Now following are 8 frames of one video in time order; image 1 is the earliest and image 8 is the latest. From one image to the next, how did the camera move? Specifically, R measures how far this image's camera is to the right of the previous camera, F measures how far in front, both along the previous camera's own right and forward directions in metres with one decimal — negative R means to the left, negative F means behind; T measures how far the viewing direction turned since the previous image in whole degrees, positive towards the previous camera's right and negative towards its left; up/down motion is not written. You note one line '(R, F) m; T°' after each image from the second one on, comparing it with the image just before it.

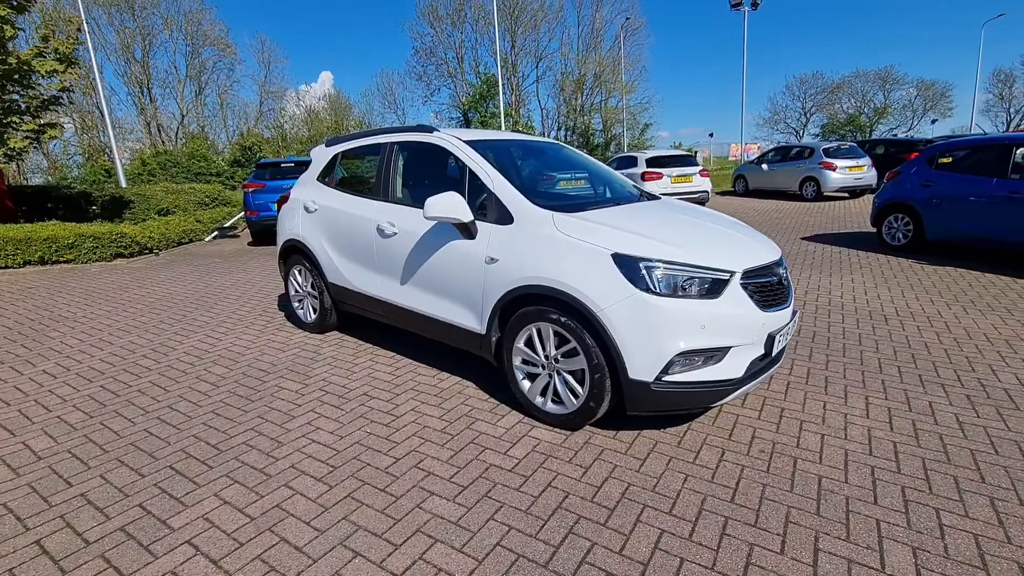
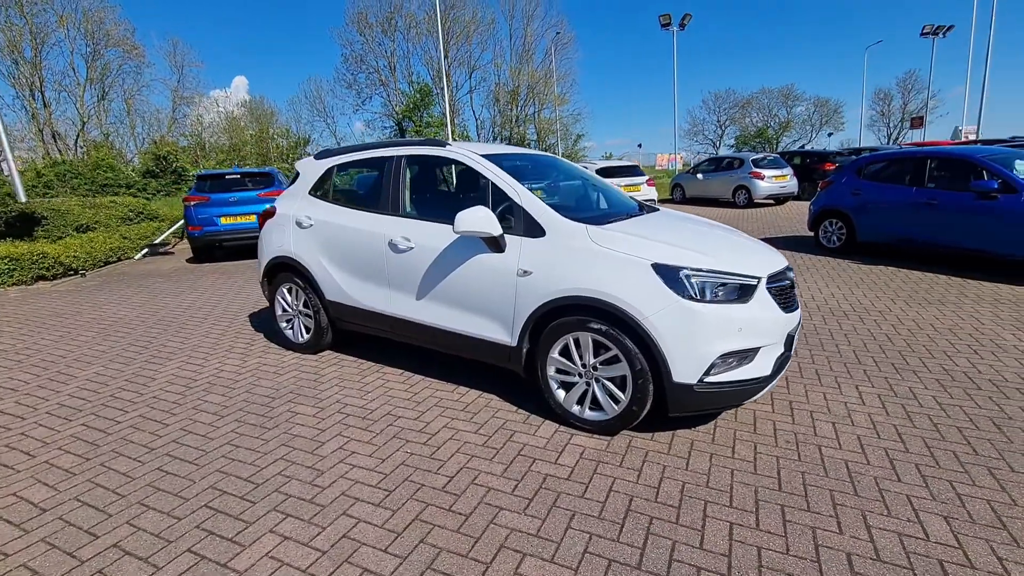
(-0.7, 0.0) m; +8°
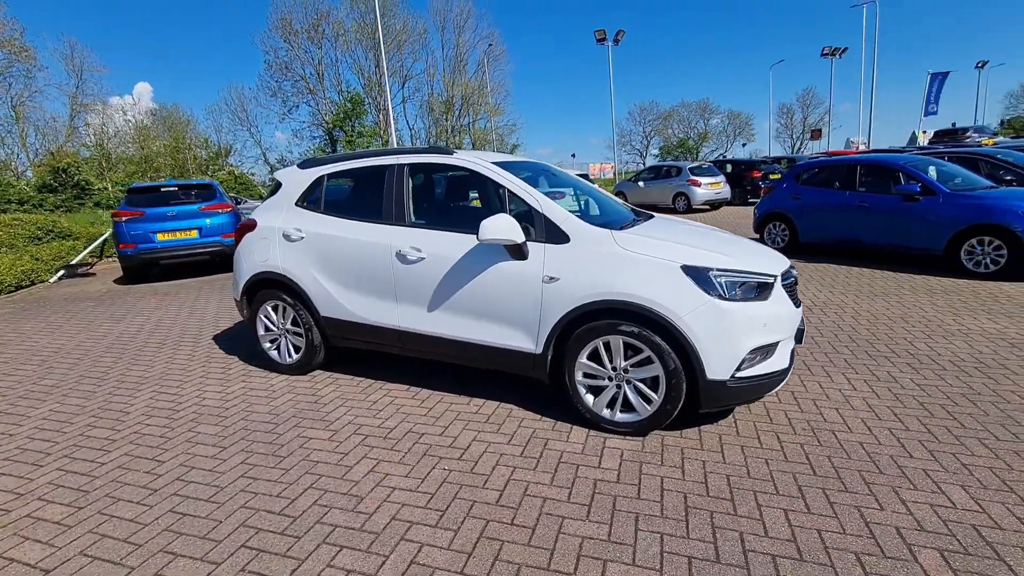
(-0.6, +0.1) m; +7°
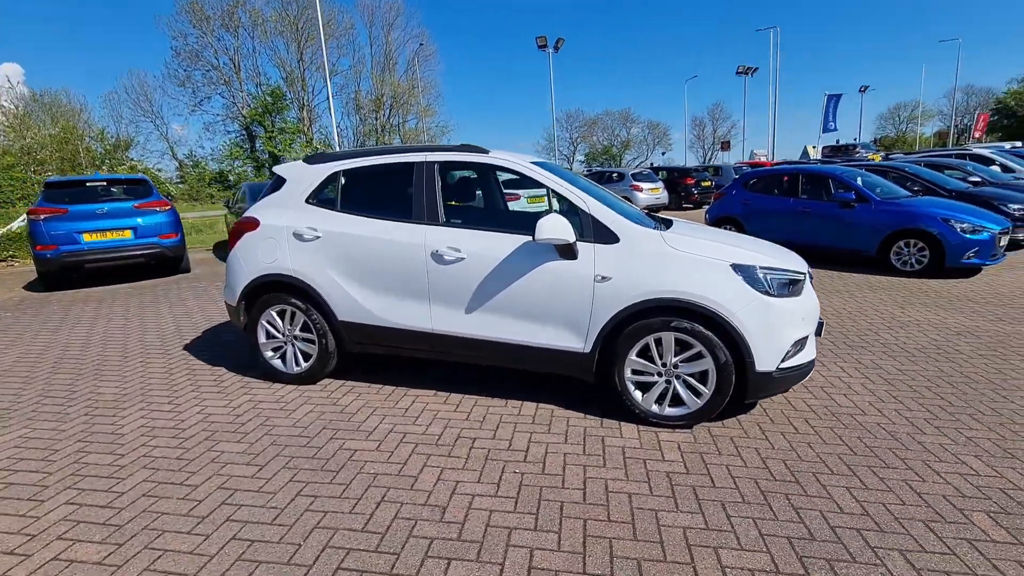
(-0.8, +0.1) m; +9°
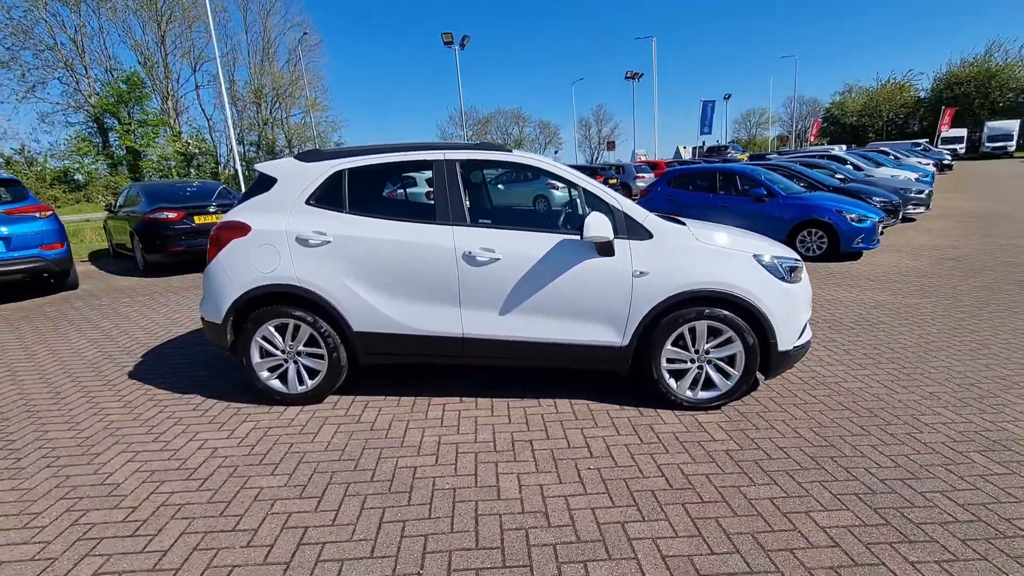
(-1.0, +0.1) m; +12°
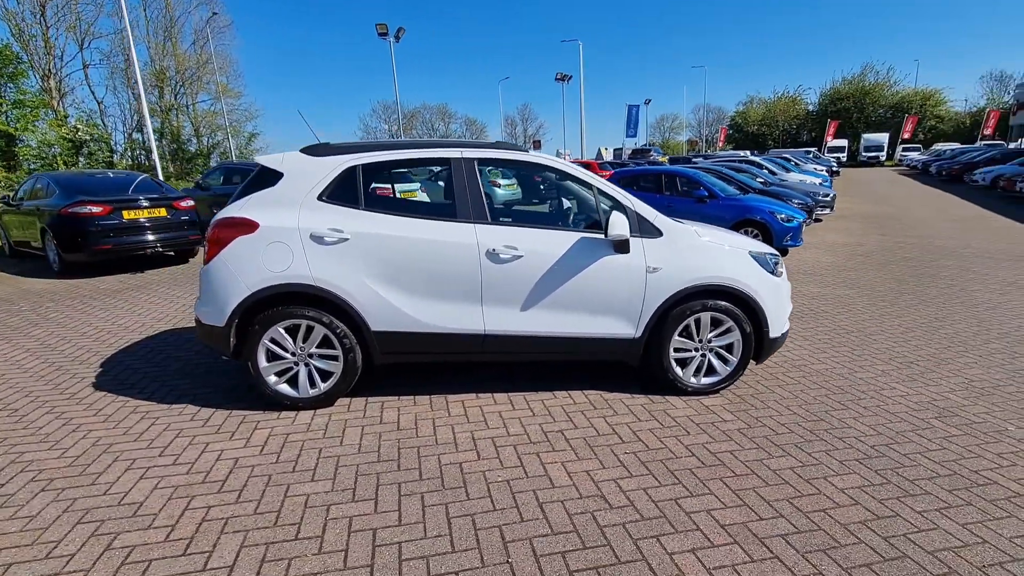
(-0.7, 0.0) m; +9°
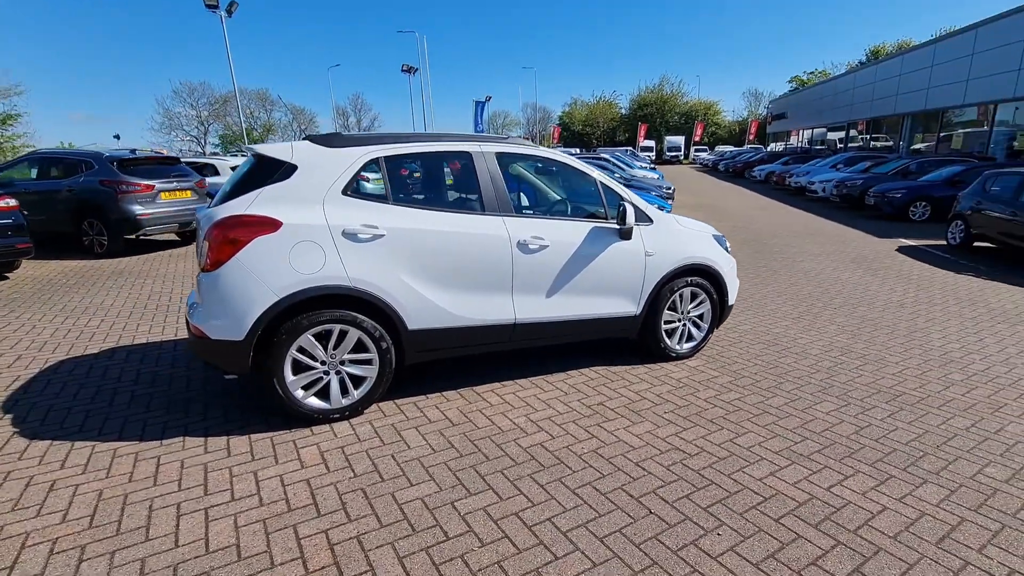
(-1.4, +0.1) m; +18°
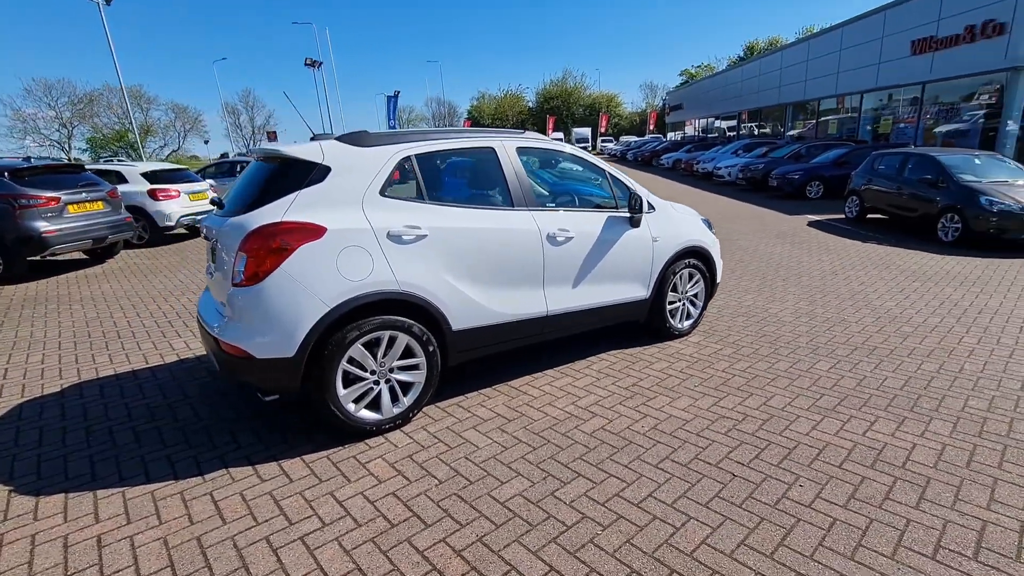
(-0.9, 0.0) m; +10°
